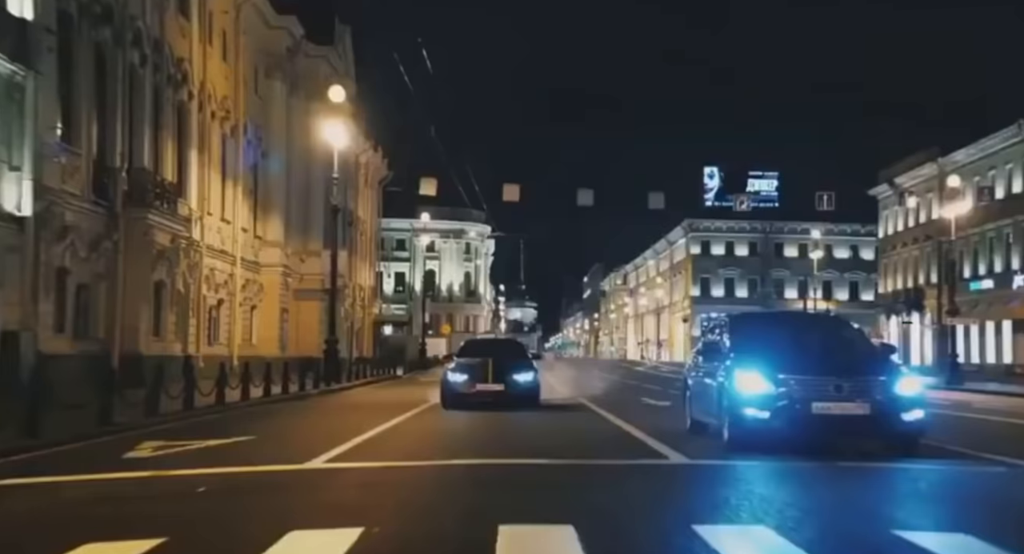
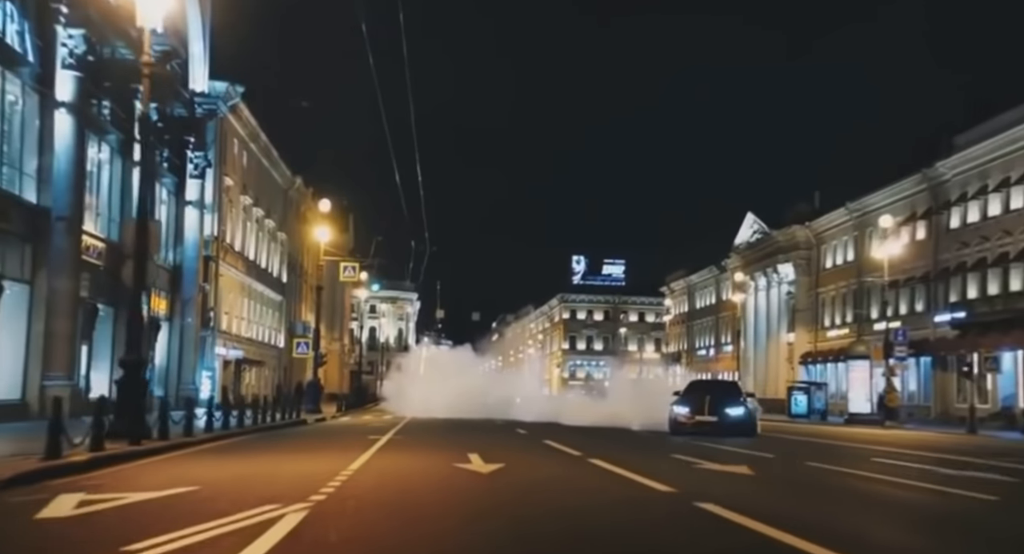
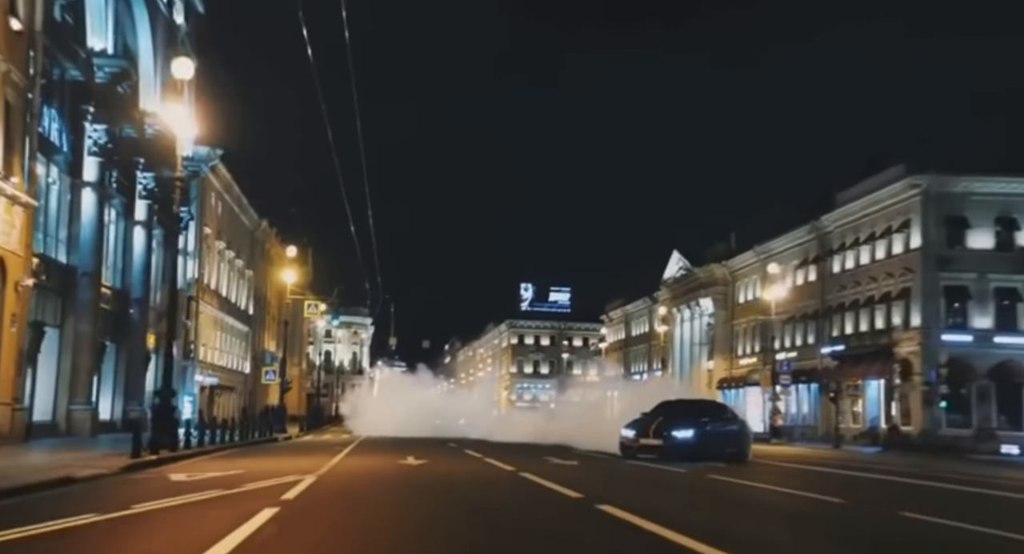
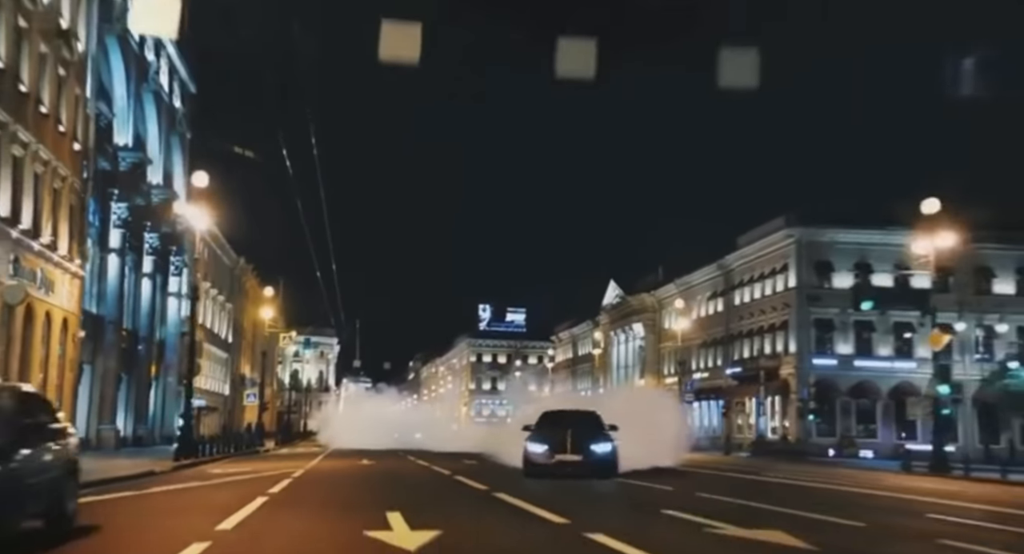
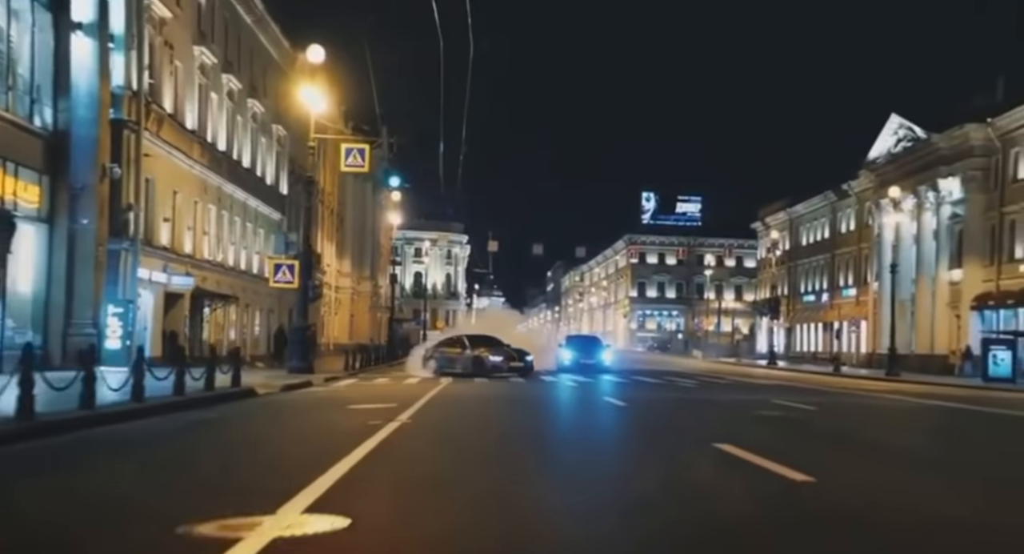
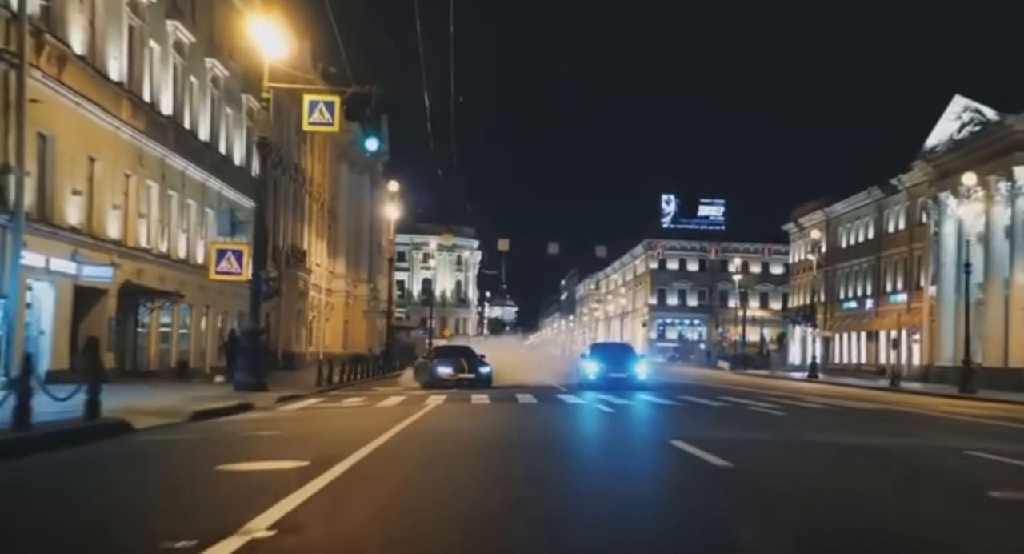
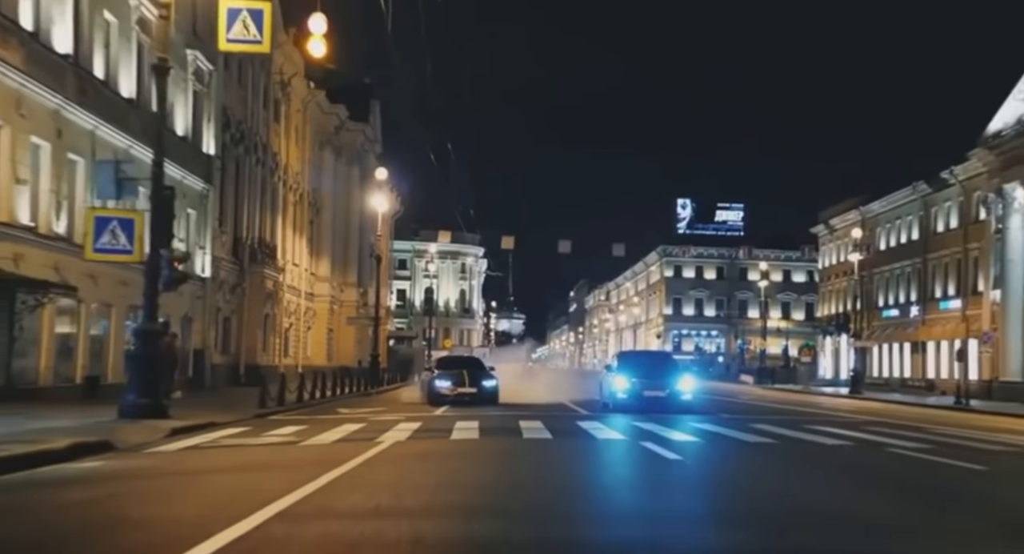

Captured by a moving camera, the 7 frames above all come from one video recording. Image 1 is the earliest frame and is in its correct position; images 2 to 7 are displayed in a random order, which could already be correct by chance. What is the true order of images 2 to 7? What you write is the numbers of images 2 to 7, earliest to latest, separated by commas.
7, 6, 5, 2, 3, 4
